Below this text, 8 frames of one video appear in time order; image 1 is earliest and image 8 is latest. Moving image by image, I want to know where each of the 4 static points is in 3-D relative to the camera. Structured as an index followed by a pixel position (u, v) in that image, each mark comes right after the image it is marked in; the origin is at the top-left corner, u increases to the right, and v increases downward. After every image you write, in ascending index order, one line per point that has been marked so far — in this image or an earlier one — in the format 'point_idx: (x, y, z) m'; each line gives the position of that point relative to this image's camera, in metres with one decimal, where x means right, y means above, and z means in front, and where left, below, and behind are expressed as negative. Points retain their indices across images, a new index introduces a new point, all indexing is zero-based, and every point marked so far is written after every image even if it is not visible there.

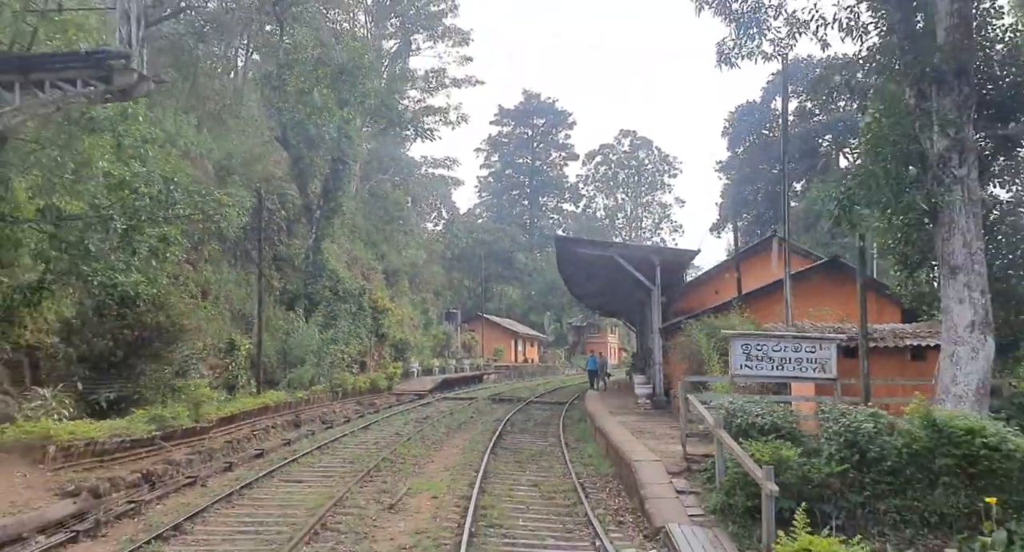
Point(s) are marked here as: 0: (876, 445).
0: (+3.8, -1.7, +9.5) m
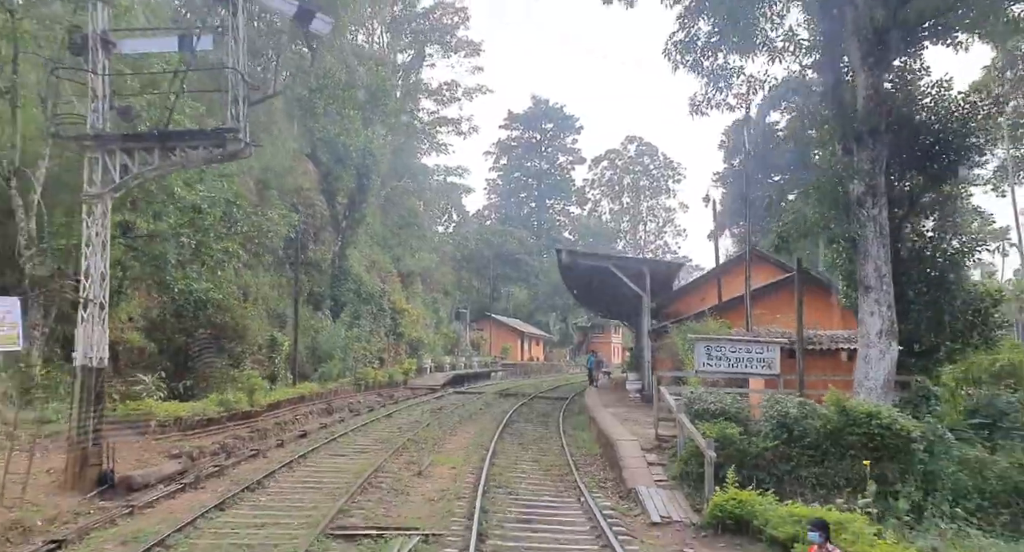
0: (+3.9, -2.0, +12.4) m
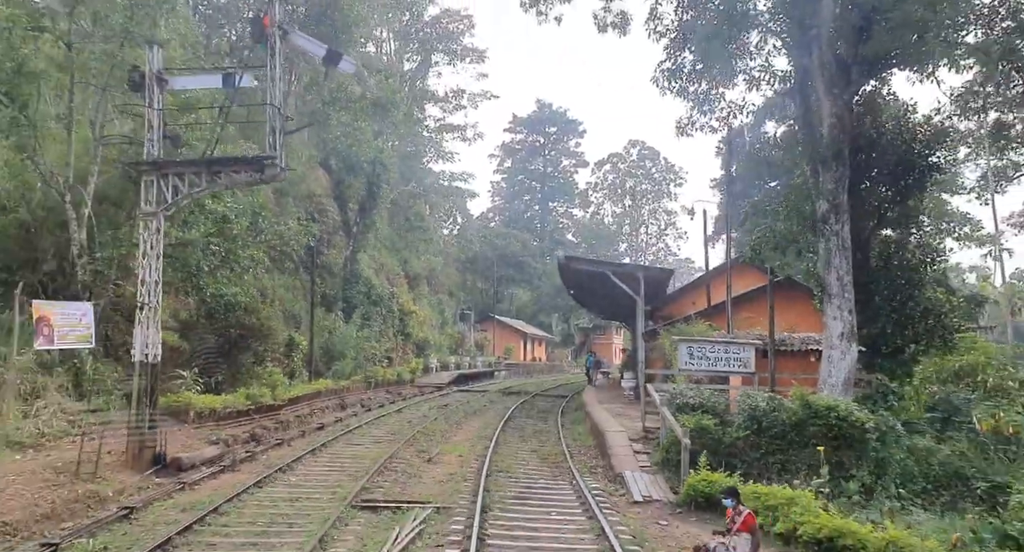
0: (+3.9, -2.1, +14.0) m
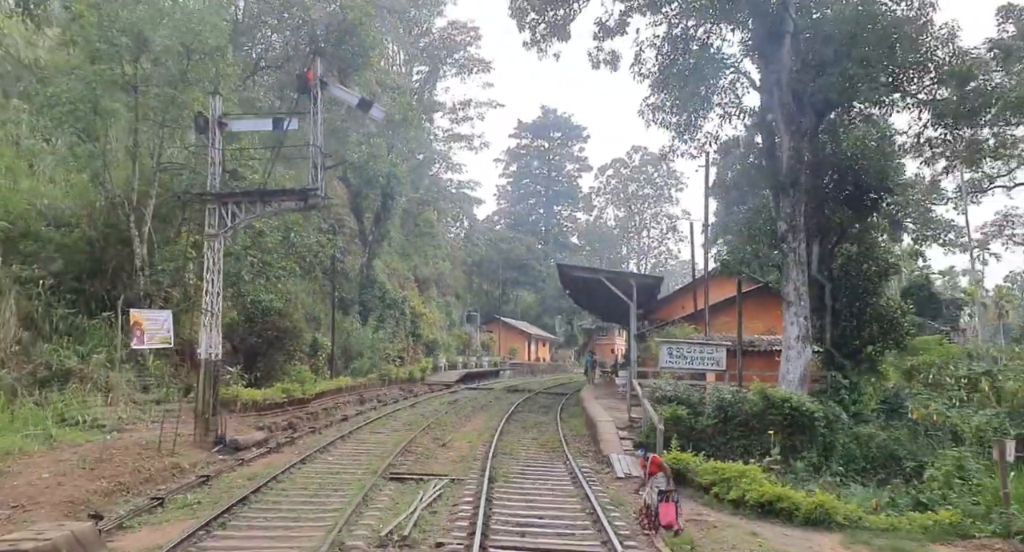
0: (+3.9, -2.3, +16.5) m
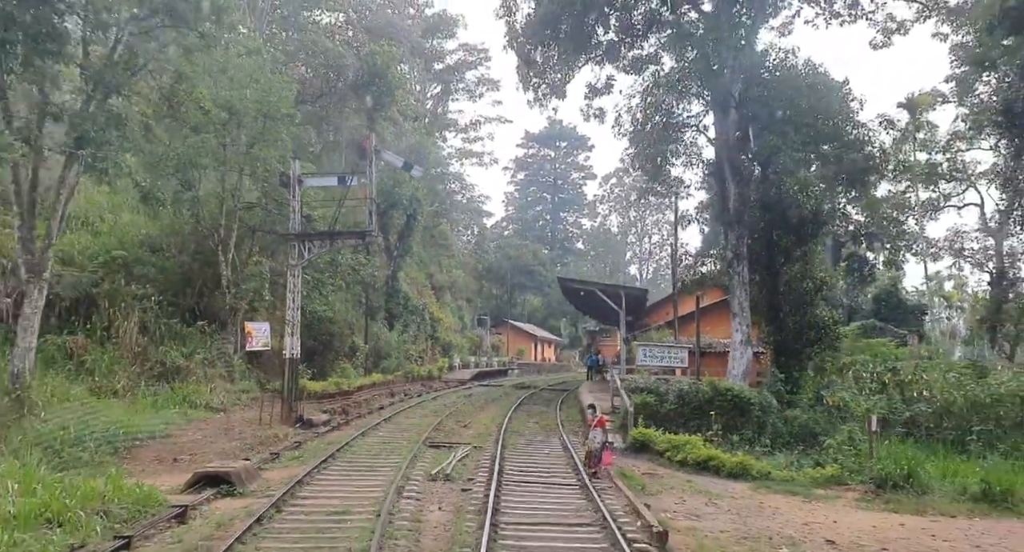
0: (+4.1, -2.7, +21.5) m
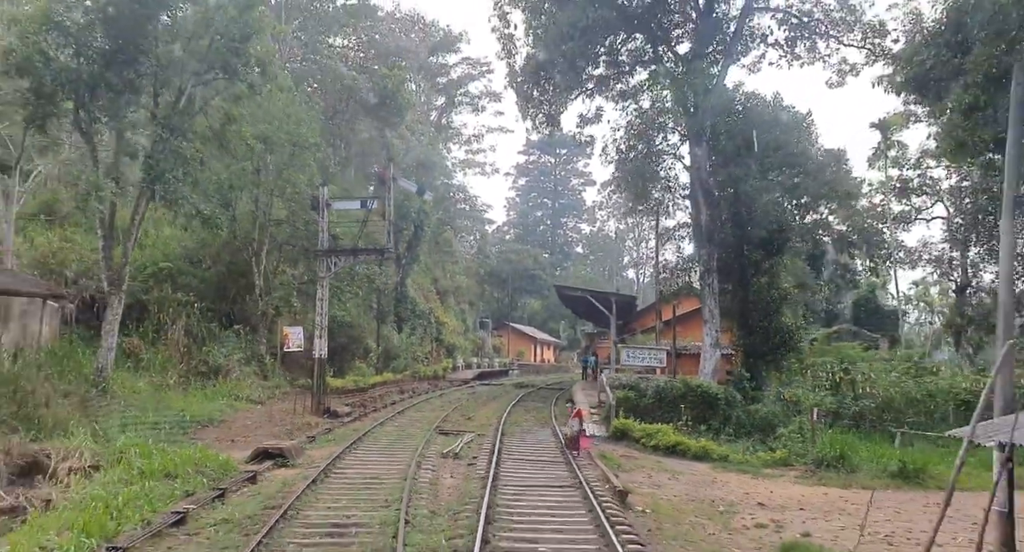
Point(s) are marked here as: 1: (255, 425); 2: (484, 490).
0: (+4.0, -3.0, +24.7) m
1: (-5.4, -3.1, +19.8) m
2: (-0.4, -3.1, +13.9) m
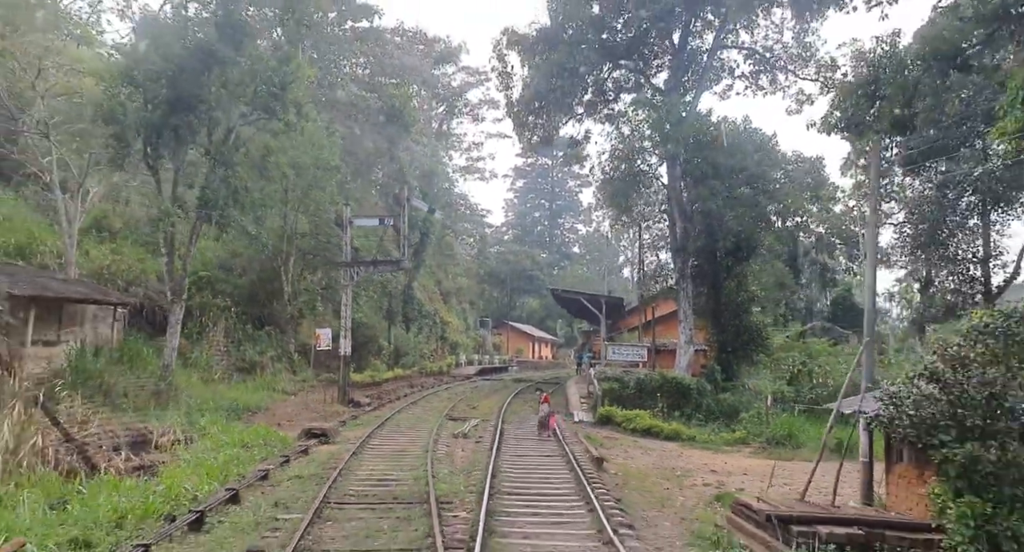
0: (+4.0, -3.2, +28.4) m
1: (-5.4, -3.4, +23.4) m
2: (-0.4, -3.4, +17.5) m
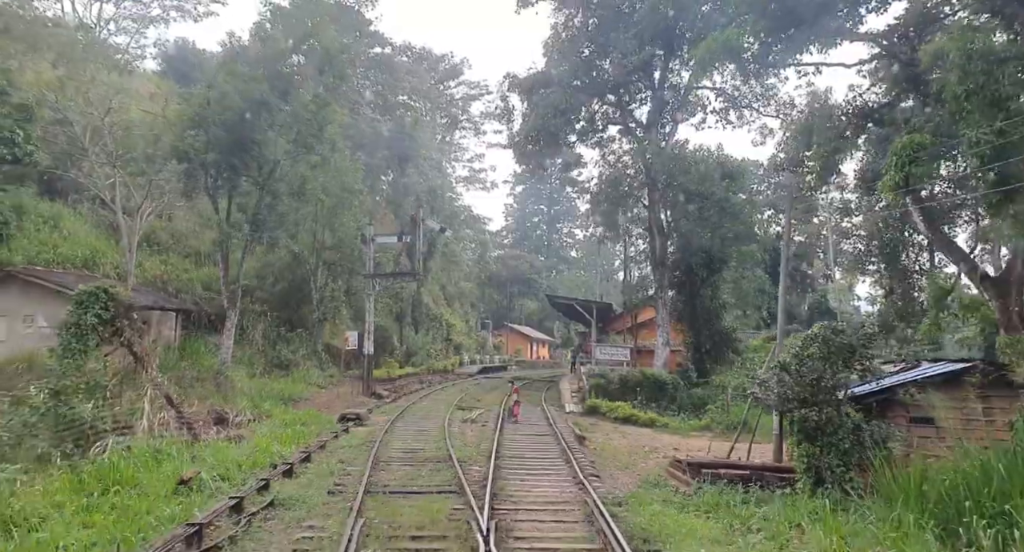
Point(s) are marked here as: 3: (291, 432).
0: (+4.0, -3.6, +32.8) m
1: (-5.4, -3.7, +27.8) m
2: (-0.4, -3.7, +21.9) m
3: (-4.5, -3.2, +19.1) m
